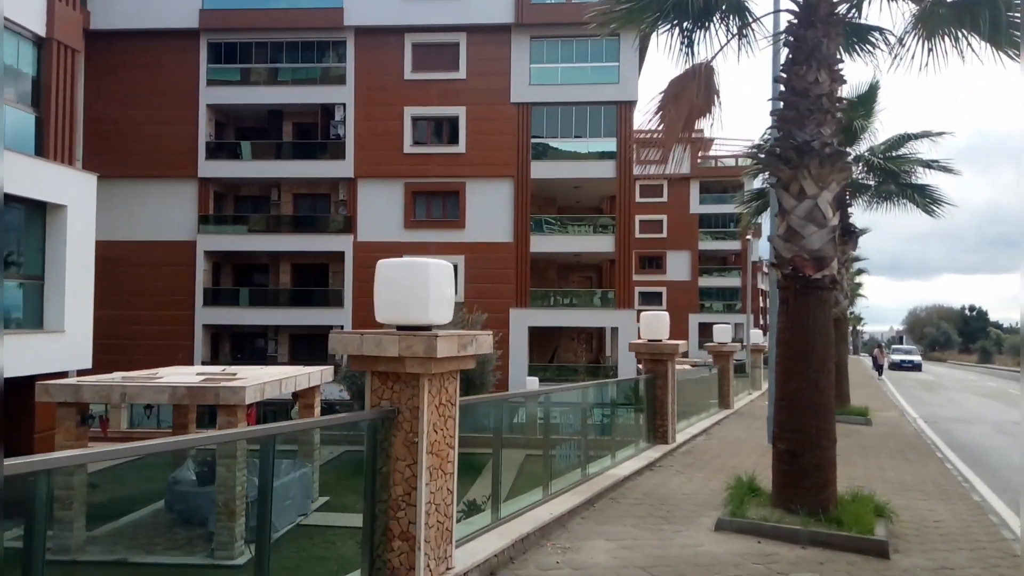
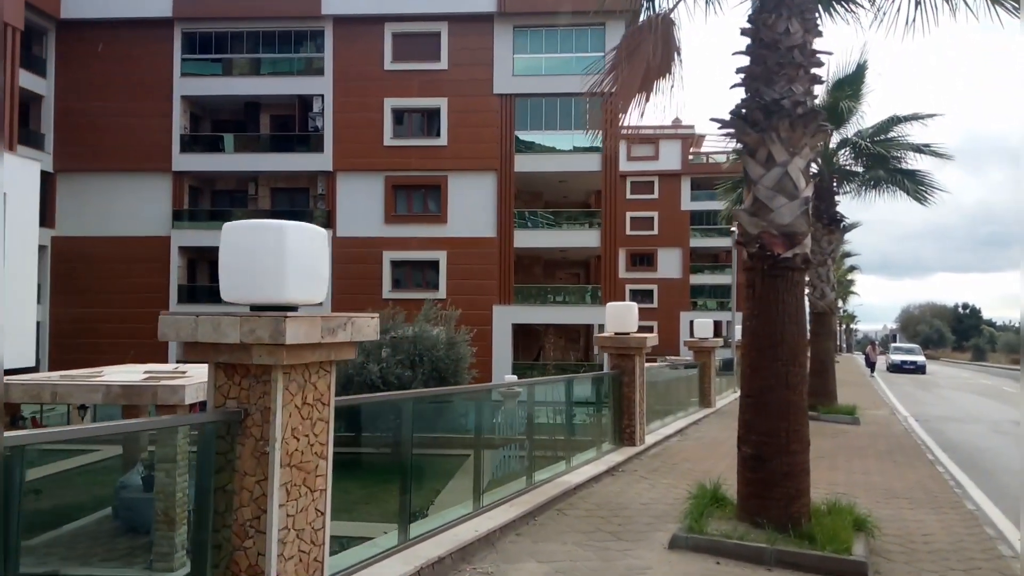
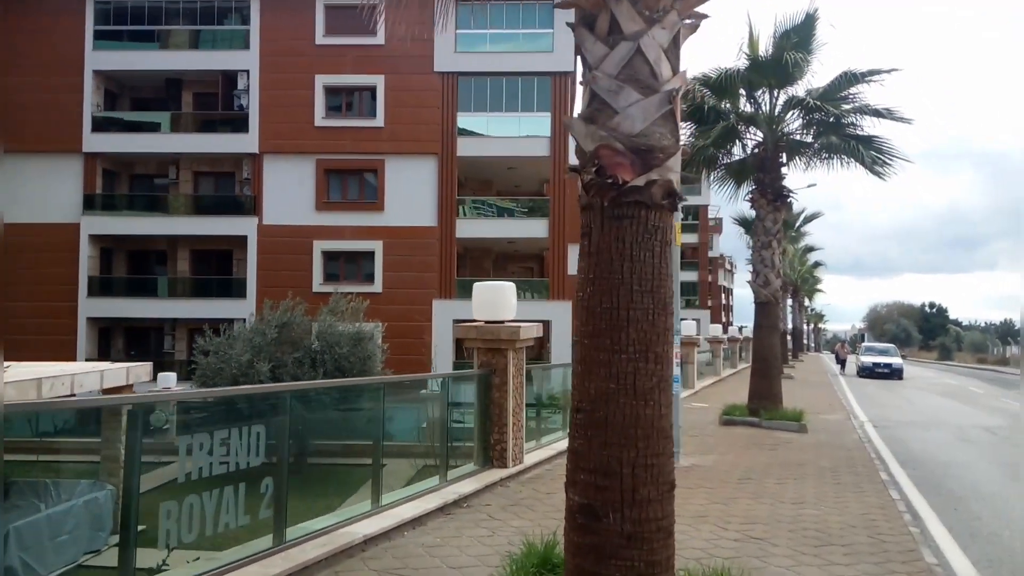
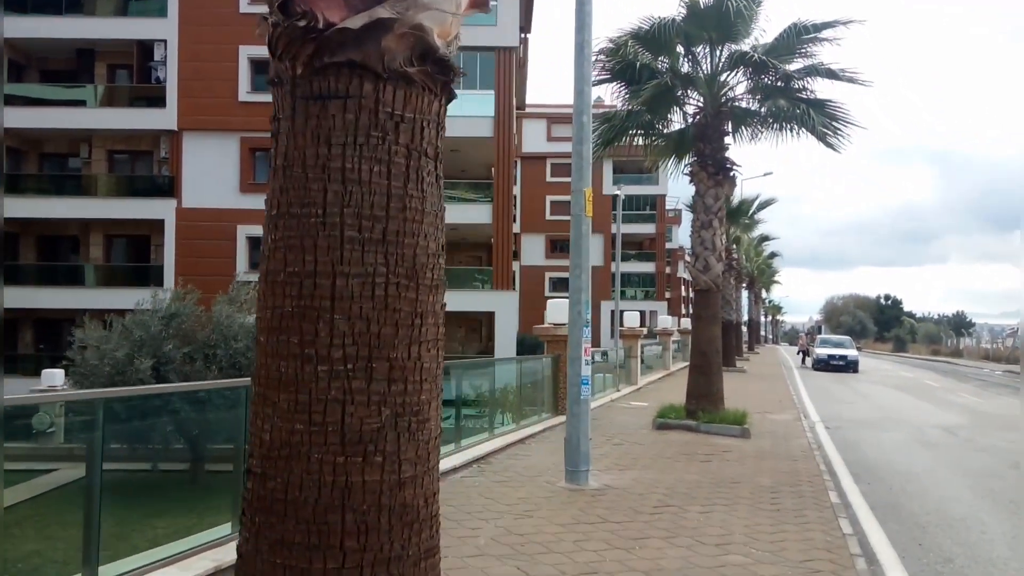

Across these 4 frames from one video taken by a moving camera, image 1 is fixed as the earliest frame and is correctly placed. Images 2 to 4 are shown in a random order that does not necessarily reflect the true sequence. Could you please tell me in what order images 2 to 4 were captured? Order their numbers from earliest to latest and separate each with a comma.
2, 3, 4
